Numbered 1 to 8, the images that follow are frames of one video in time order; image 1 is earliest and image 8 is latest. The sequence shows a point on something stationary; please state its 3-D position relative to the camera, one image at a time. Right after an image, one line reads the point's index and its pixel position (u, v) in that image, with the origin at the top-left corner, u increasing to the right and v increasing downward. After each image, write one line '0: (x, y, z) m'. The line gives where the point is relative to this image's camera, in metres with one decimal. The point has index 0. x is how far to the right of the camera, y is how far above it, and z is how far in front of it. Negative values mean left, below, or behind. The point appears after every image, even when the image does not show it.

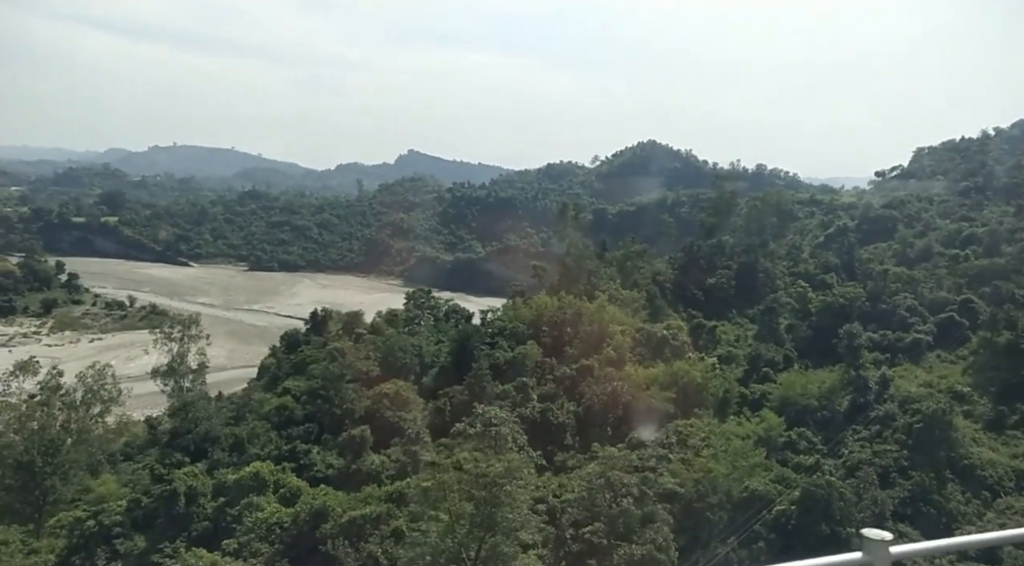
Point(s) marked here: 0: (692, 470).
0: (+3.0, -3.1, +14.0) m
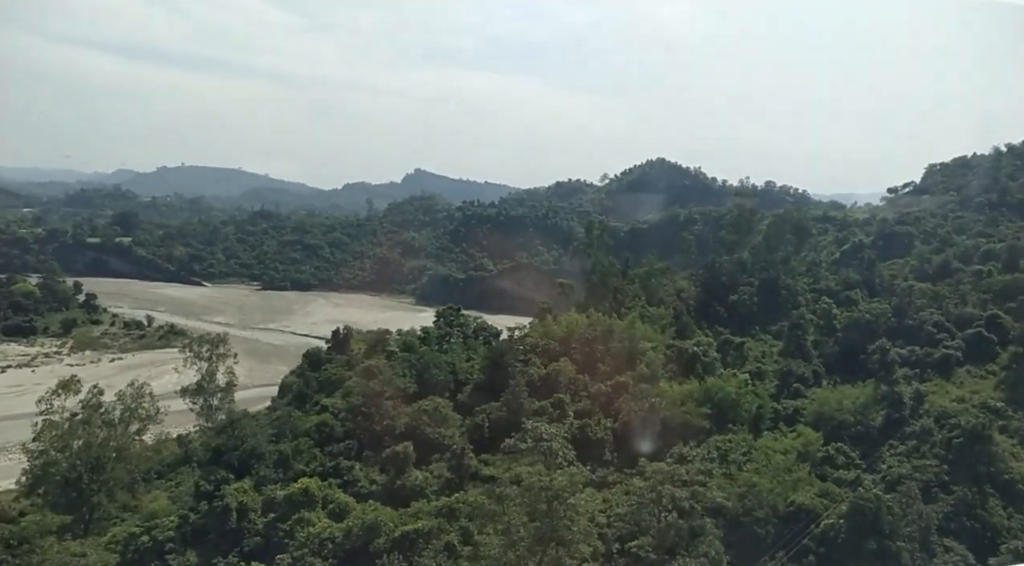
0: (+3.7, -3.3, +14.2) m
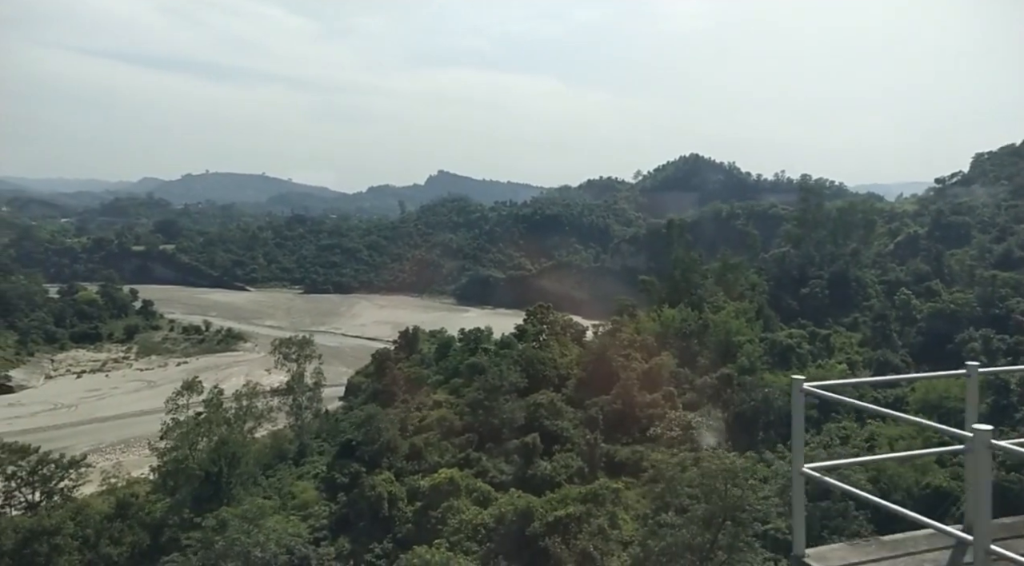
0: (+6.0, -3.2, +14.6) m
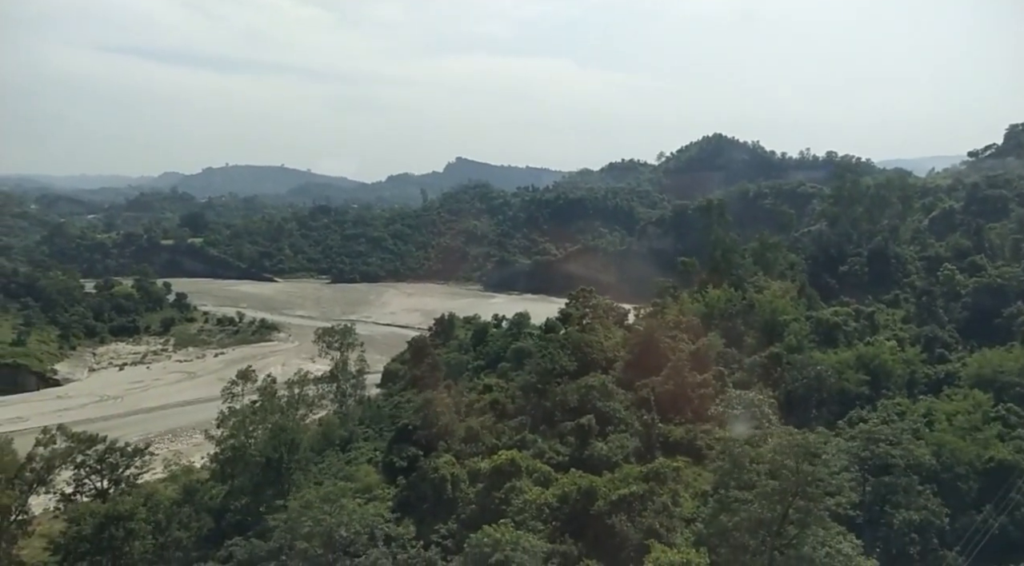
0: (+7.1, -2.8, +14.7) m
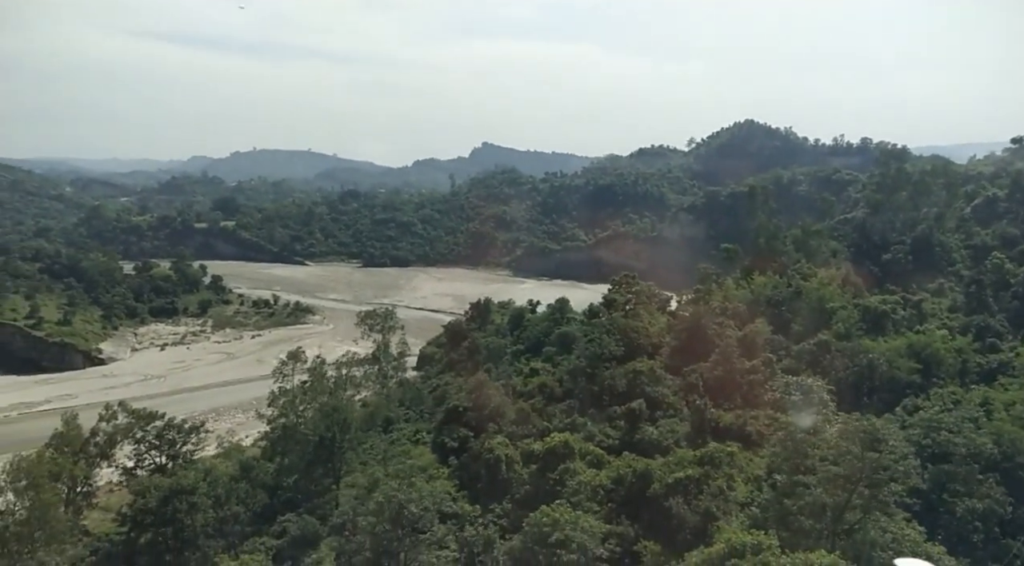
0: (+8.0, -2.6, +14.6) m
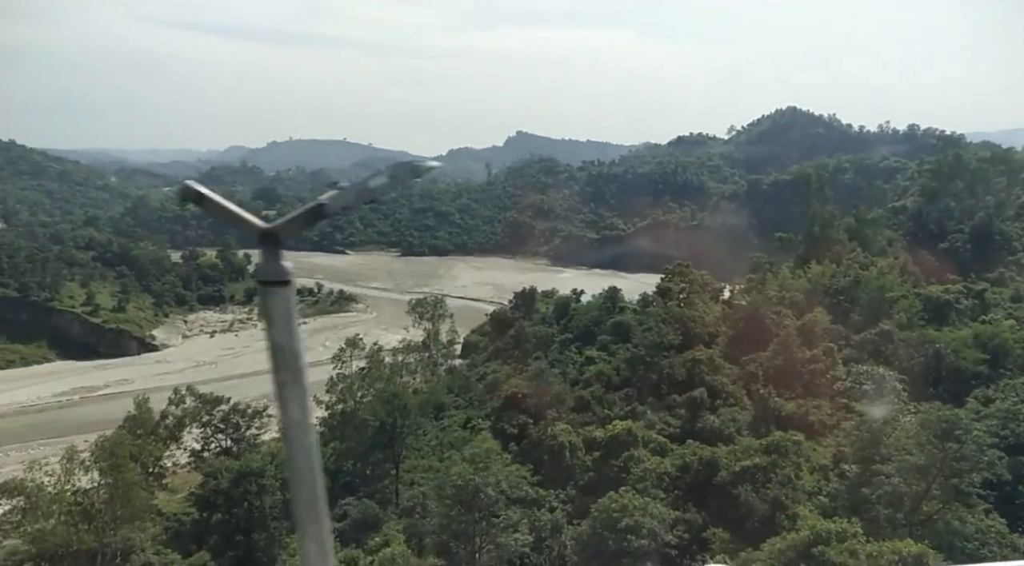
0: (+9.1, -2.4, +14.4) m
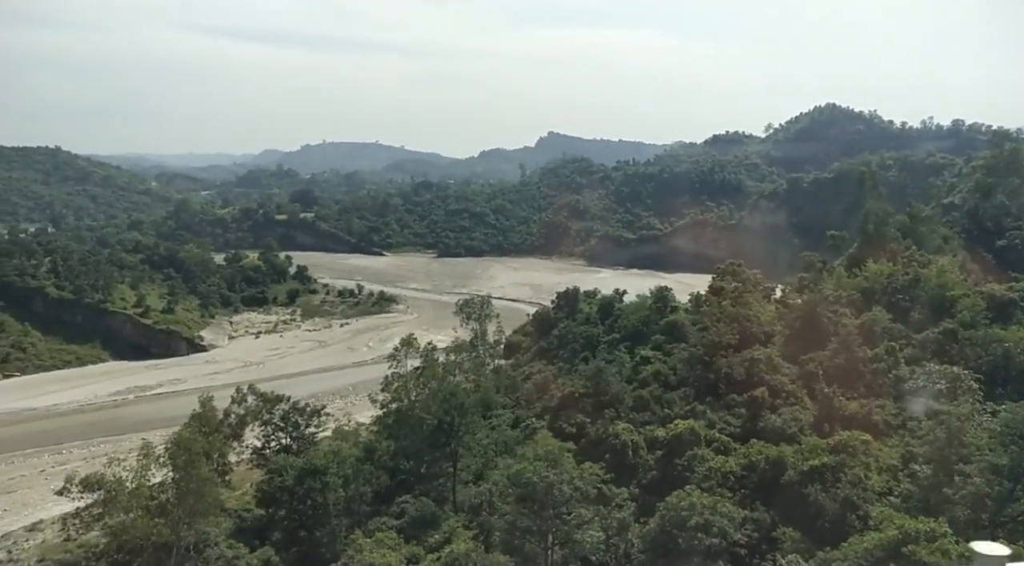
0: (+10.2, -2.3, +14.0) m
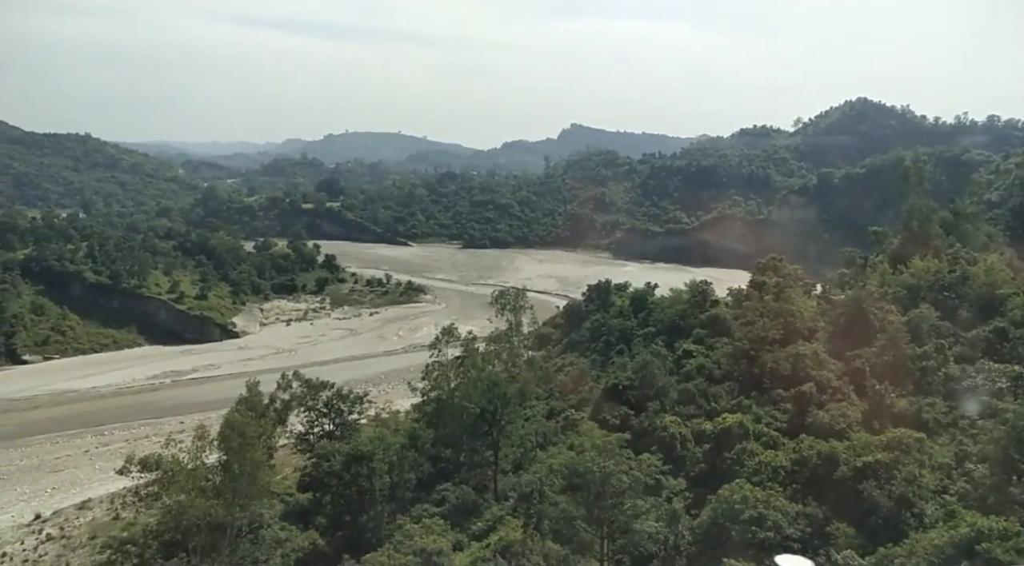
0: (+11.0, -2.3, +13.7) m
